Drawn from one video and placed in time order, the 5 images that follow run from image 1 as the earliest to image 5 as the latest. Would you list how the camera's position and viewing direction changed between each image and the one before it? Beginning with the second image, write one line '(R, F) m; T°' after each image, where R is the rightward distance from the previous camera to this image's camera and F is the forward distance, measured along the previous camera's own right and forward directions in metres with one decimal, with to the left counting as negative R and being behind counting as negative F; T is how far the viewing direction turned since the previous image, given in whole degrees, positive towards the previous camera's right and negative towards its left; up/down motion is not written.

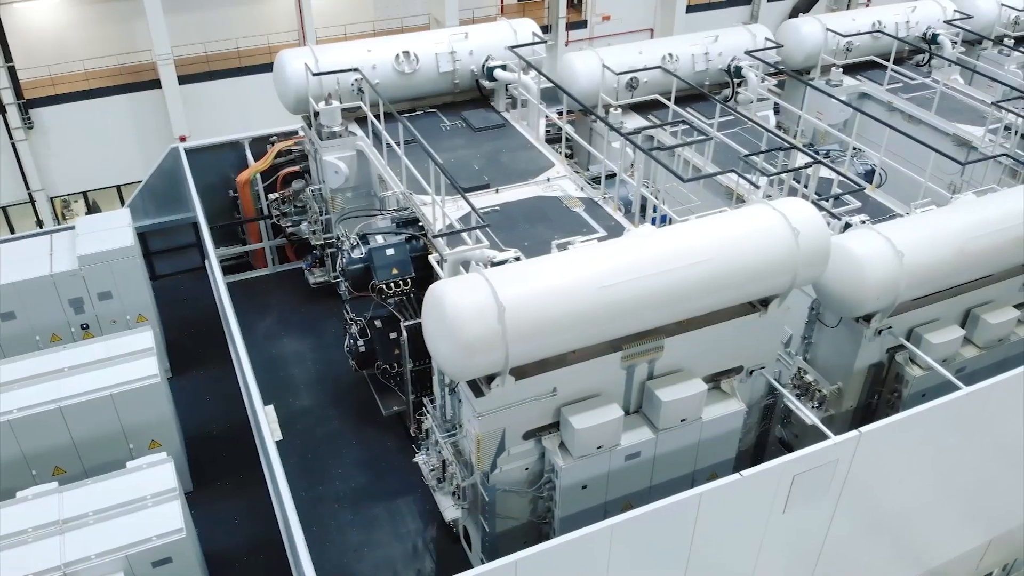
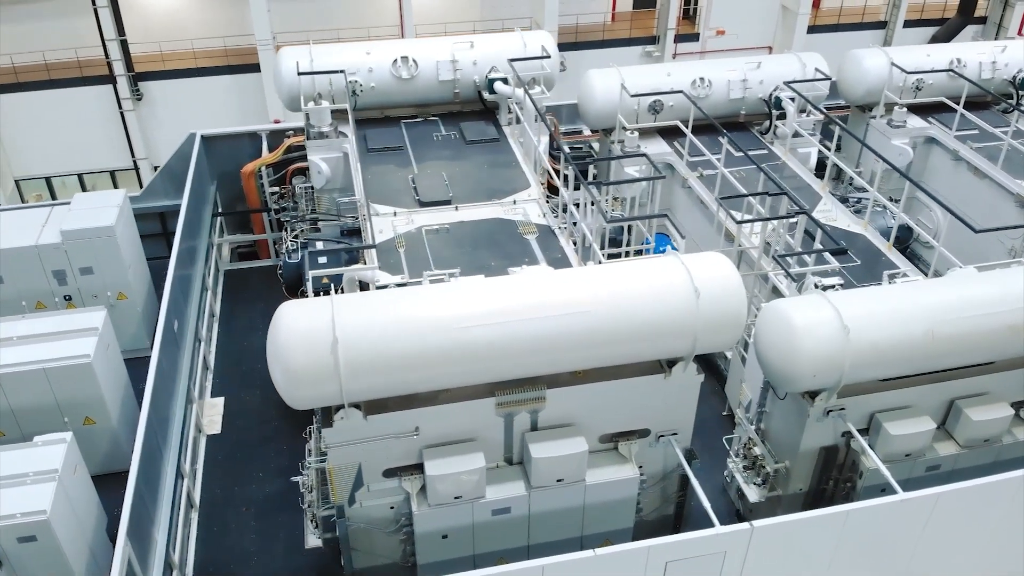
(+1.8, +0.5) m; -10°
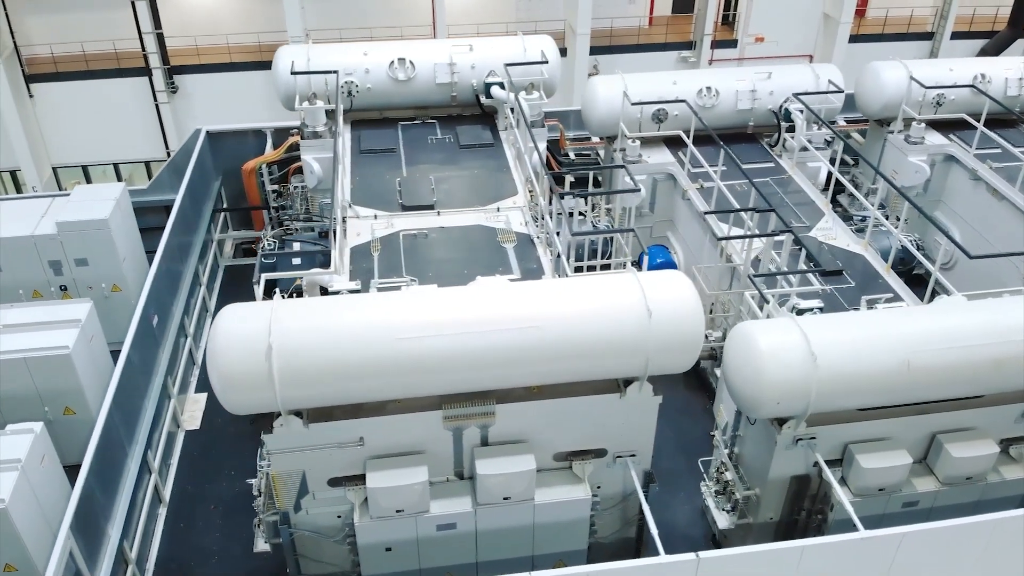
(+0.6, +0.2) m; -3°
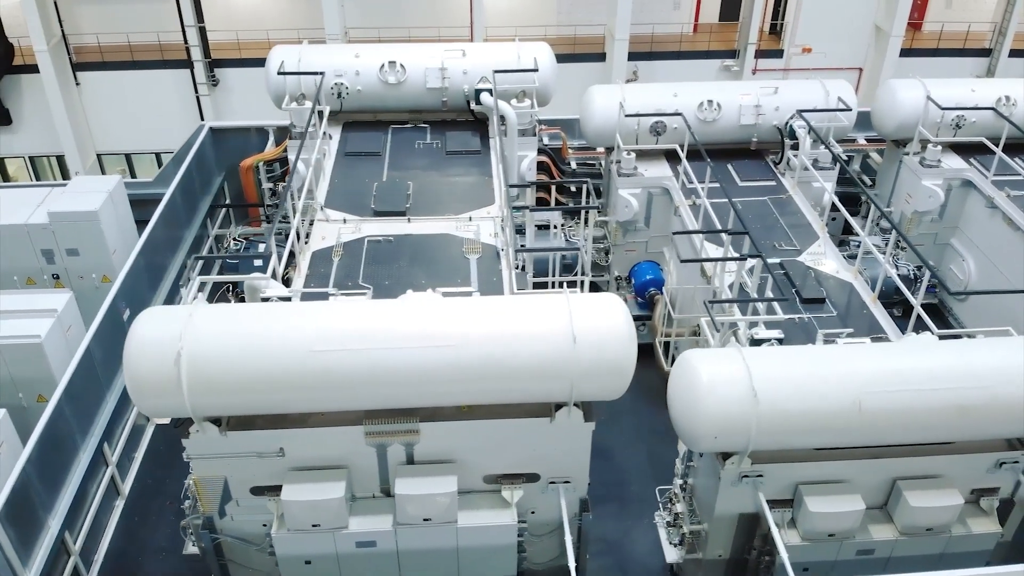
(+0.8, +0.2) m; -4°
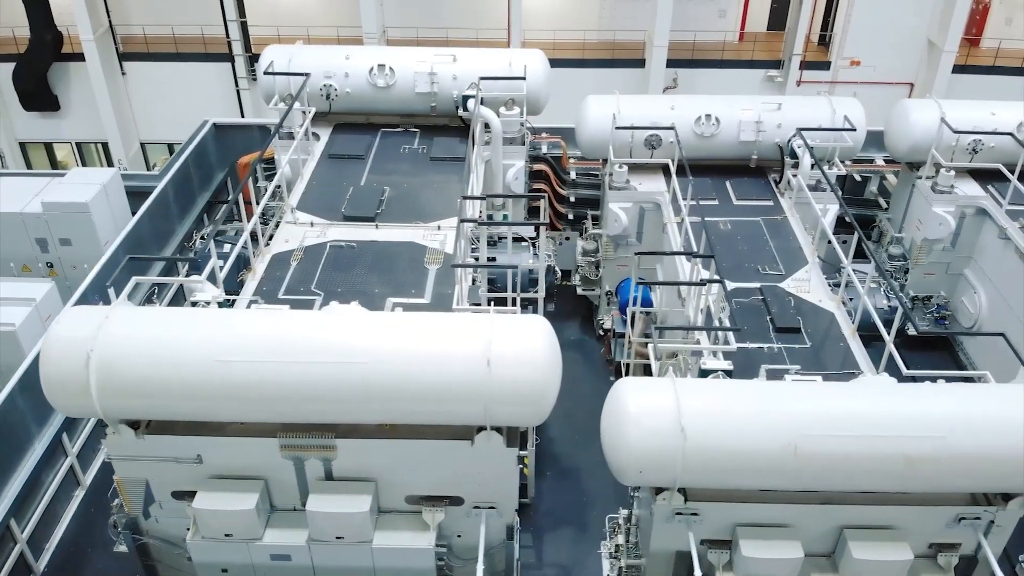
(+0.8, +0.2) m; -4°
